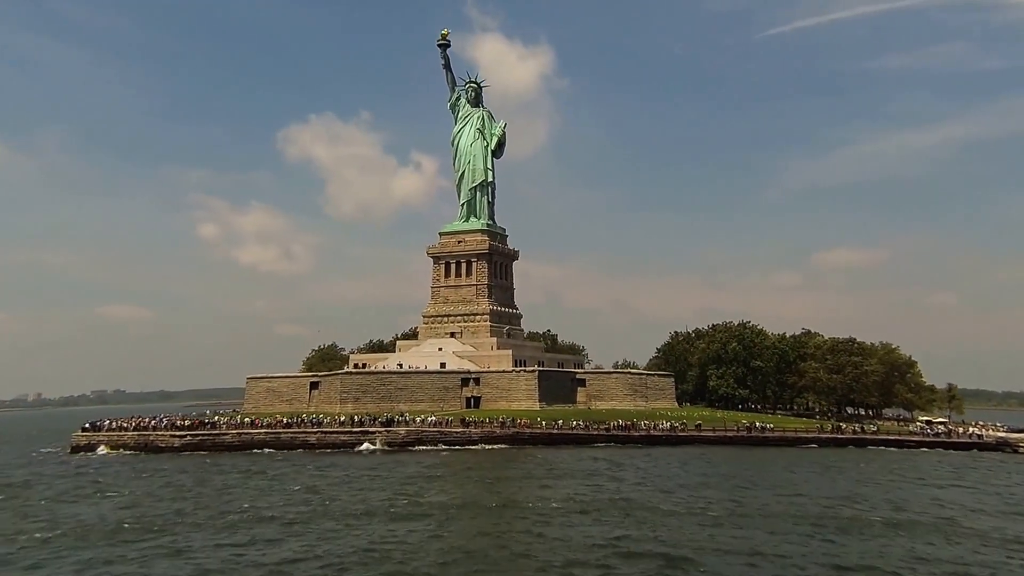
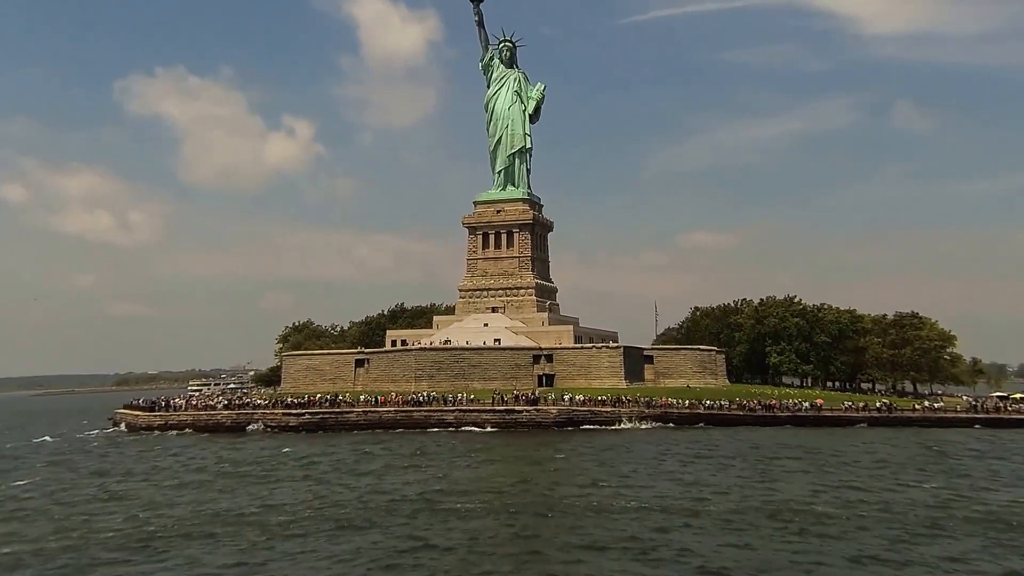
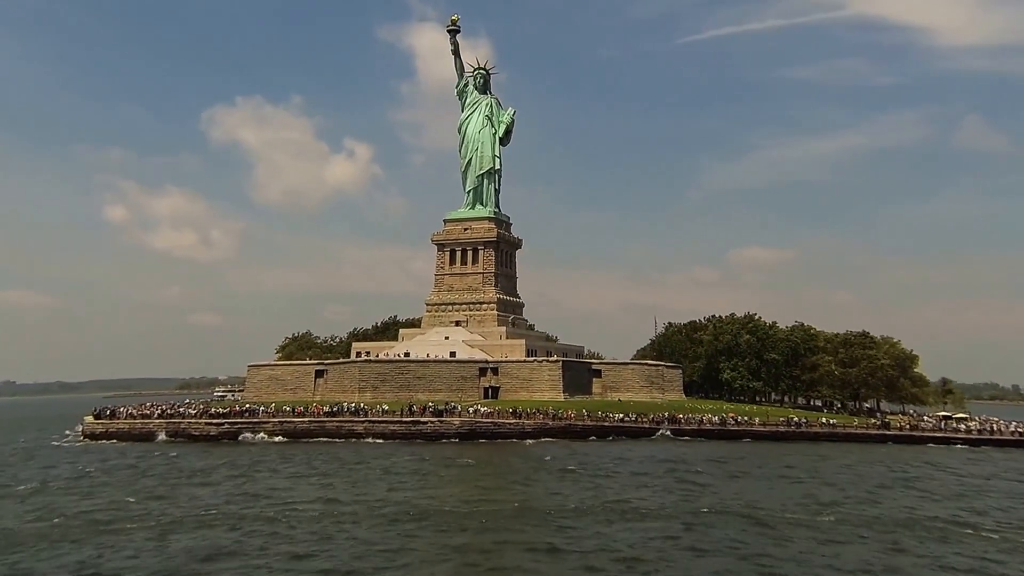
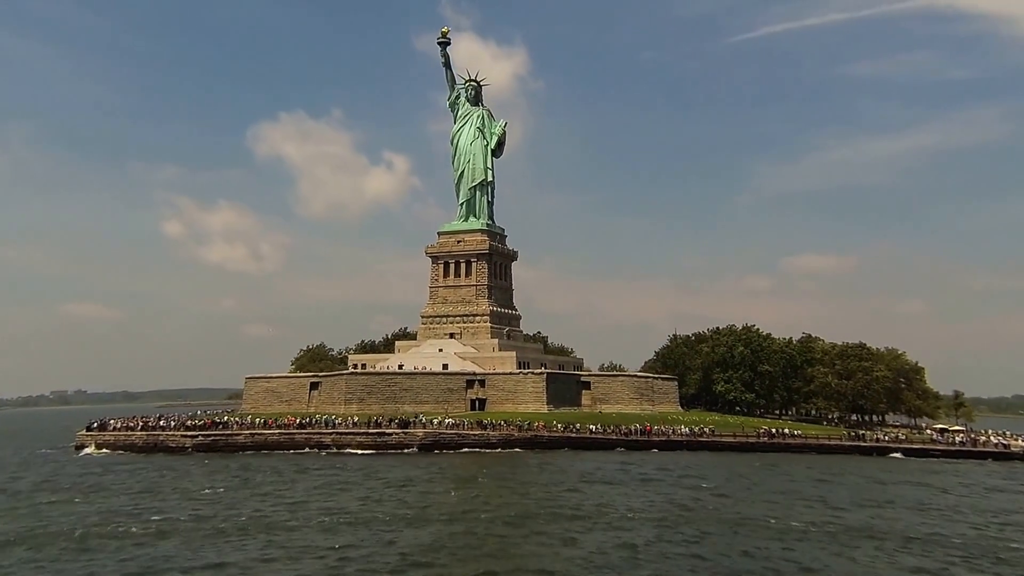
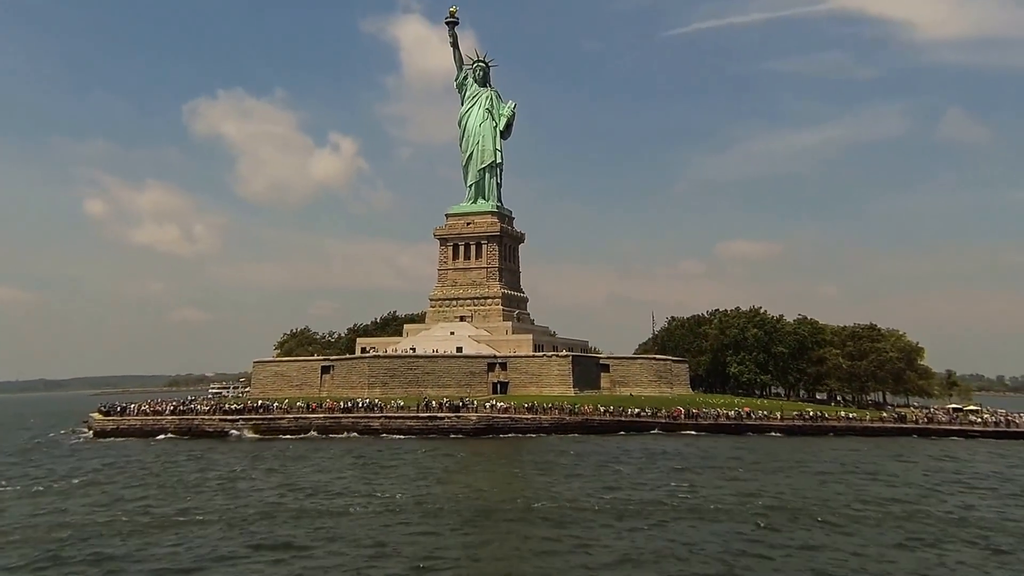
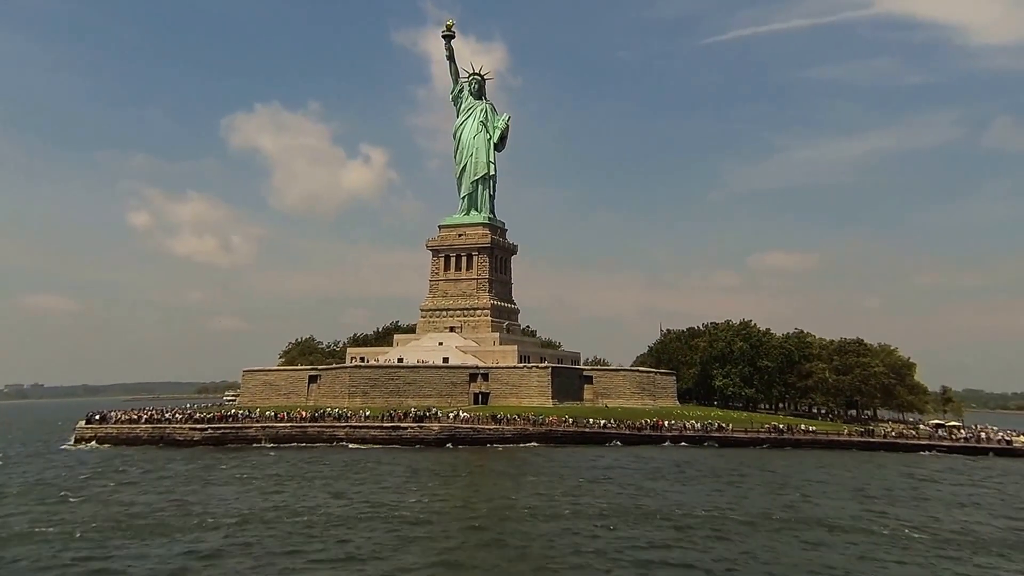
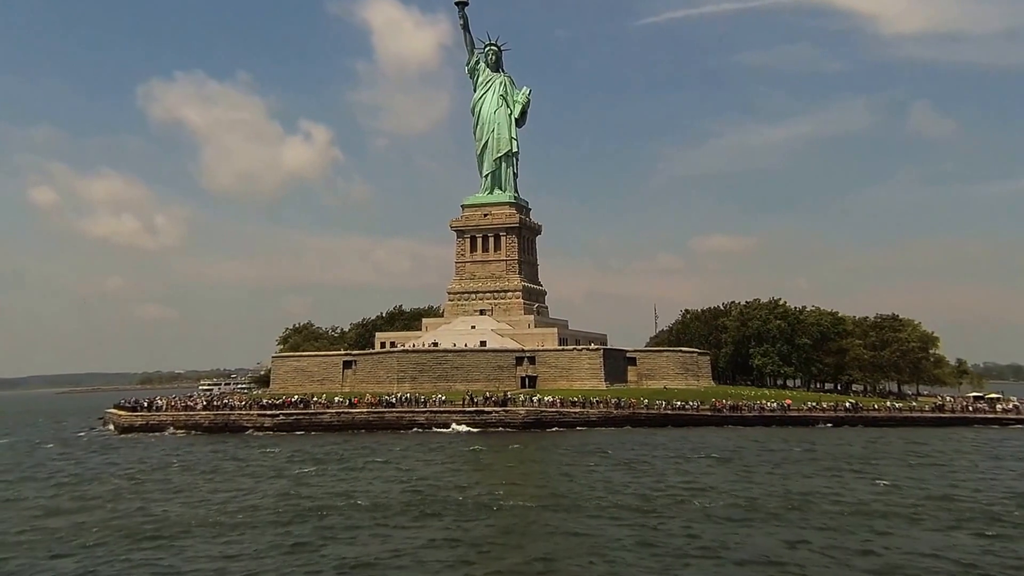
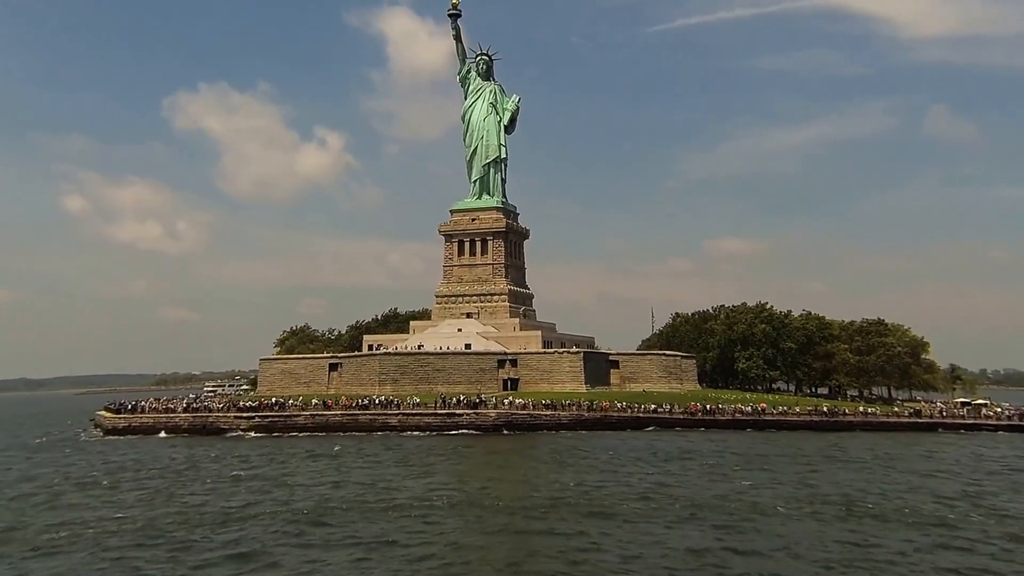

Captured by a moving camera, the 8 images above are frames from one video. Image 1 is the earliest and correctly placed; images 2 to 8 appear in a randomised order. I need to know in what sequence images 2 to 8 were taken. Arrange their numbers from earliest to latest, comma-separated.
4, 6, 3, 5, 8, 7, 2
